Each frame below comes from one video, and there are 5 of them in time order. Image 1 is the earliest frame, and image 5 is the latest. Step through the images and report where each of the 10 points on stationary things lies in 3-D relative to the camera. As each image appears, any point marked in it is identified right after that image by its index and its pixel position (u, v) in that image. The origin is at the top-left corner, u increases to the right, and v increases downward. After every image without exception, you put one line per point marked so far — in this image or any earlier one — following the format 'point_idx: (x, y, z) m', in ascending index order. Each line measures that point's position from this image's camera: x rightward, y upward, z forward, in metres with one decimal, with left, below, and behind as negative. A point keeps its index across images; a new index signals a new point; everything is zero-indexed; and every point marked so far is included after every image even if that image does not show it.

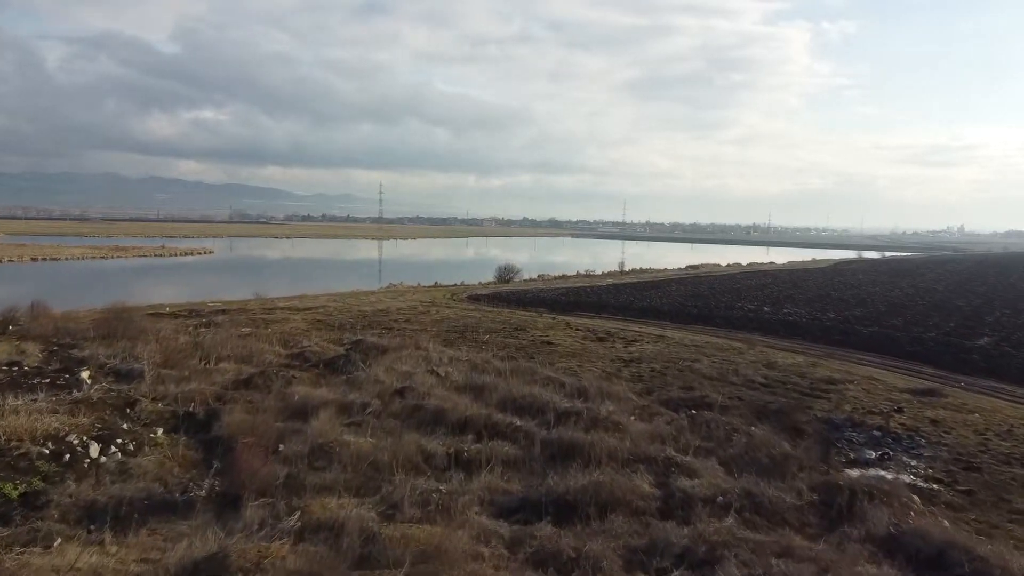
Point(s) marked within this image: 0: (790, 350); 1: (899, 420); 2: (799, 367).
0: (+5.0, -1.1, +15.3) m
1: (+4.4, -1.5, +9.6) m
2: (+4.5, -1.2, +13.3) m
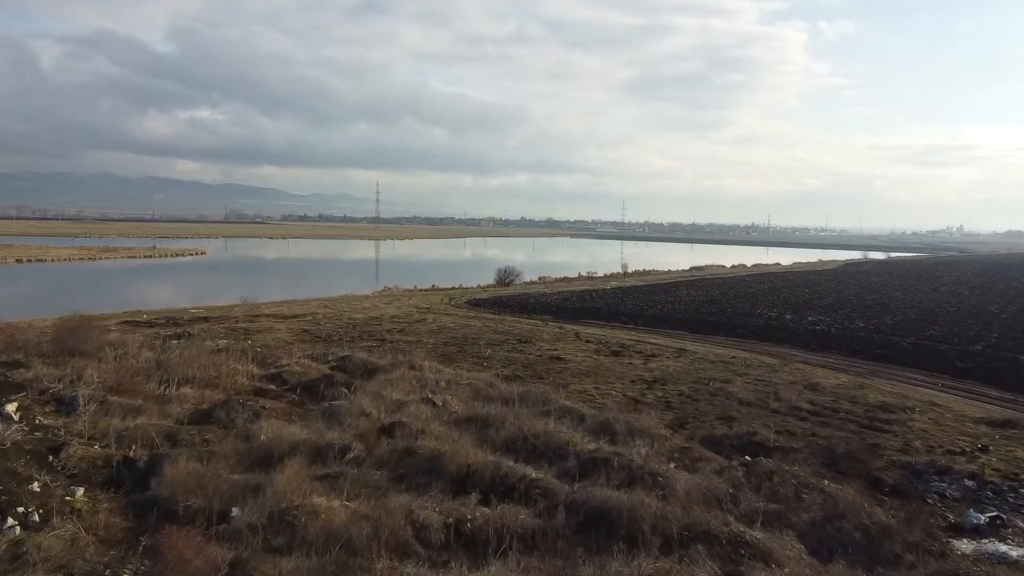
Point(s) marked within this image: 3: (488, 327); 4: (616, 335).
0: (+5.1, -1.3, +13.6) m
1: (+4.5, -1.6, +8.0) m
2: (+4.6, -1.4, +11.7) m
3: (-0.6, -0.9, +19.0) m
4: (+2.1, -1.0, +17.5) m
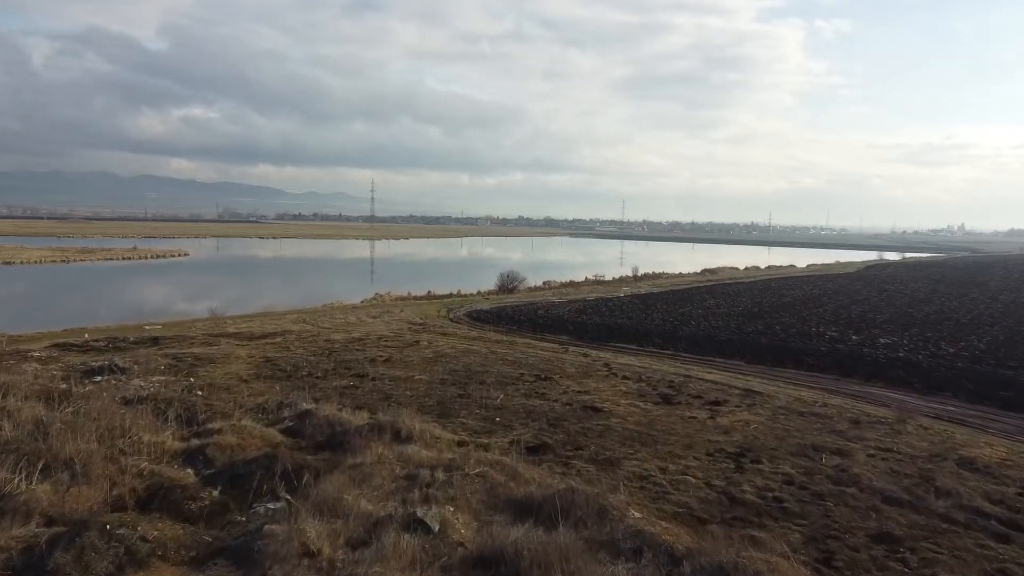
0: (+5.3, -1.6, +10.1) m
1: (+4.8, -2.0, +4.4) m
2: (+4.8, -1.7, +8.1) m
3: (-0.3, -1.2, +15.4) m
4: (+2.4, -1.3, +14.0) m
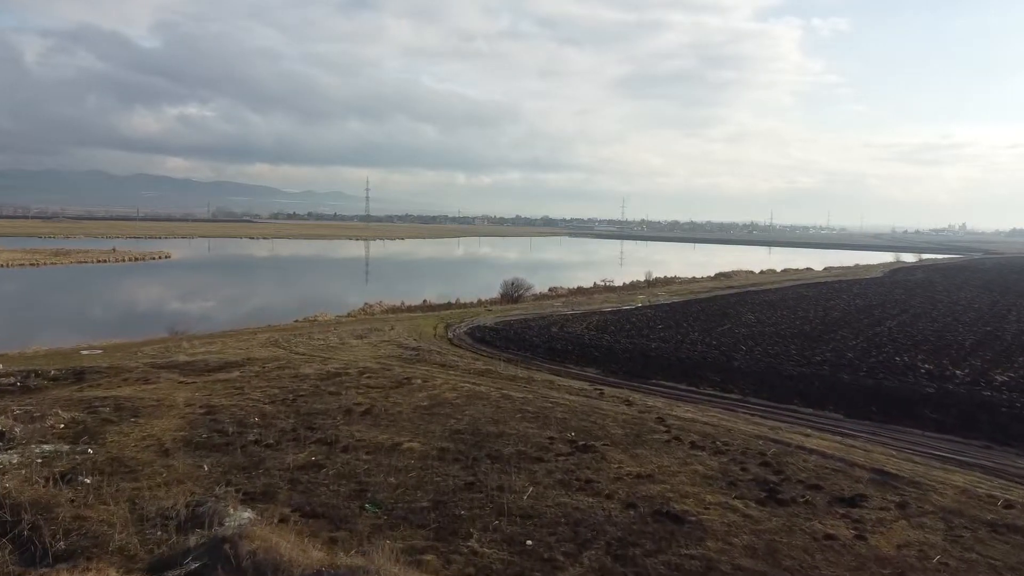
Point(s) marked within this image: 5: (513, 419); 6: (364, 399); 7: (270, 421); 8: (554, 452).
0: (+5.6, -2.0, +6.4) m
1: (+5.1, -2.4, +0.8) m
2: (+5.1, -2.1, +4.5) m
3: (-0.1, -1.6, +11.8) m
4: (+2.7, -1.7, +10.3) m
5: (0.0, -1.6, +10.6) m
6: (-2.1, -1.5, +12.0) m
7: (-3.0, -1.6, +10.6) m
8: (+0.5, -1.7, +9.1) m
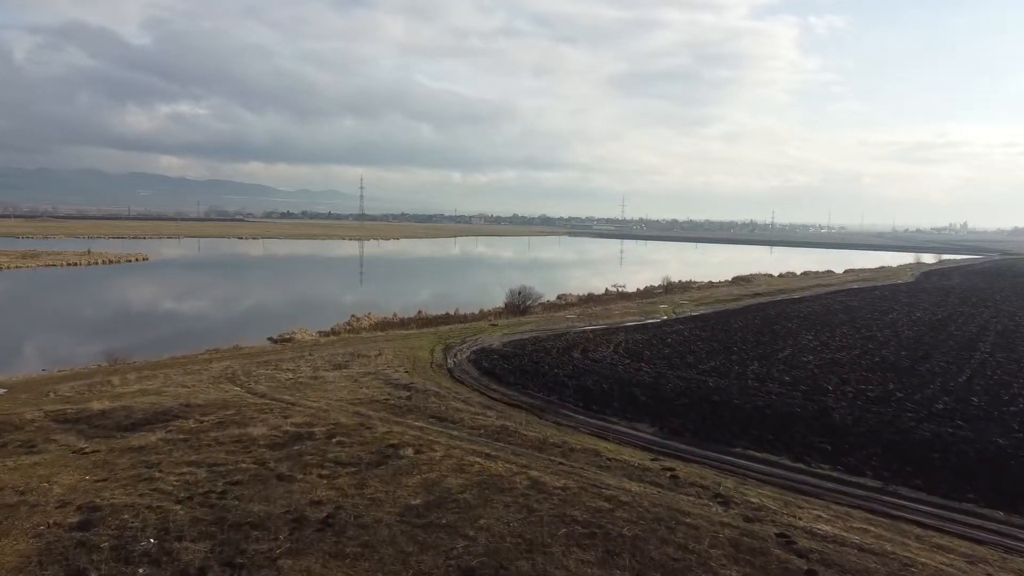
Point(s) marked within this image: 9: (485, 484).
0: (+6.0, -2.3, +2.6) m
1: (+5.5, -2.7, -3.1) m
2: (+5.5, -2.5, +0.6) m
3: (+0.3, -1.9, +7.8) m
4: (+3.0, -2.0, +6.4) m
5: (+0.3, -2.0, +6.7) m
6: (-1.7, -1.9, +8.1) m
7: (-2.6, -2.0, +6.7) m
8: (+0.8, -2.1, +5.2) m
9: (-0.3, -1.9, +8.3) m
